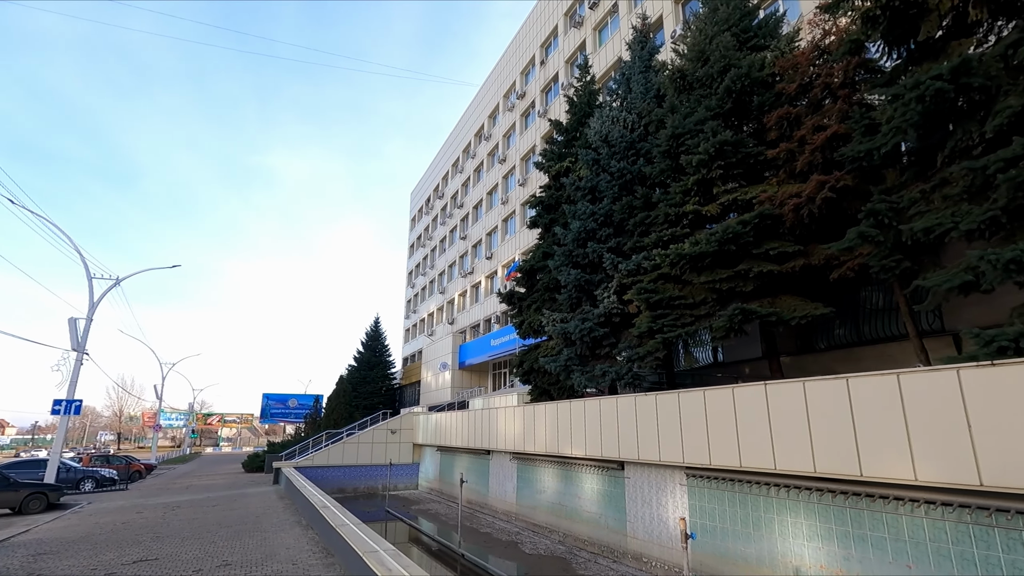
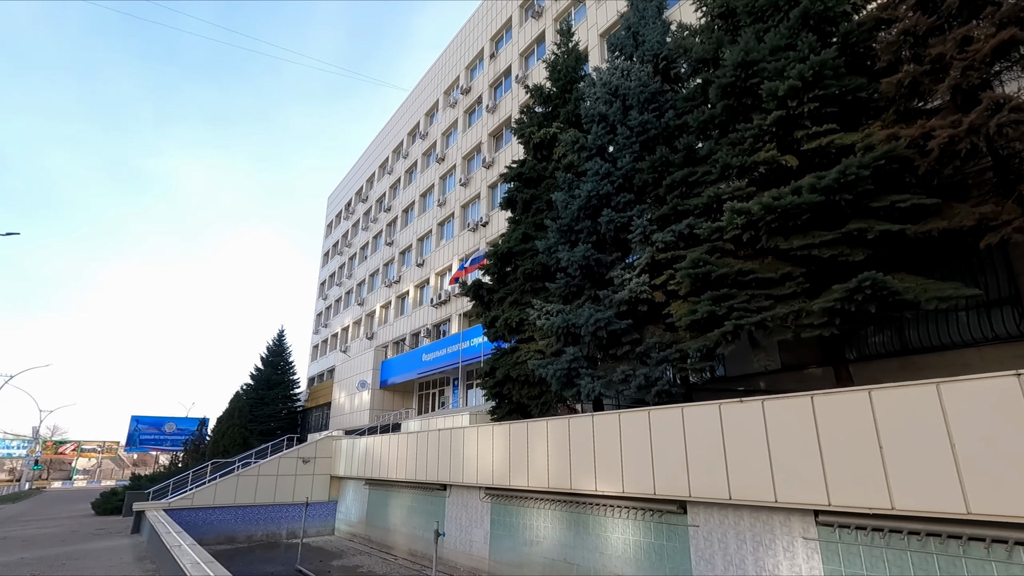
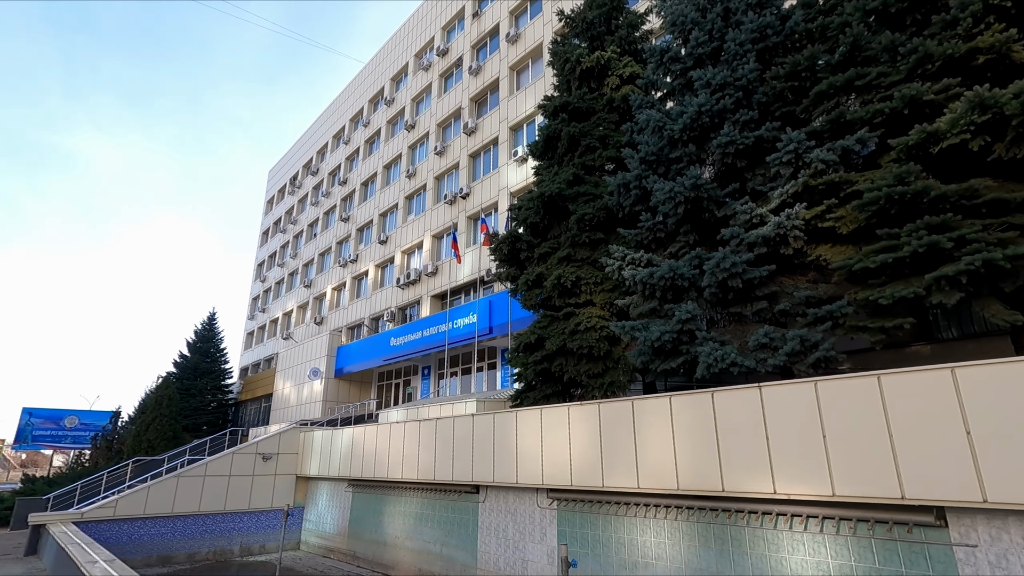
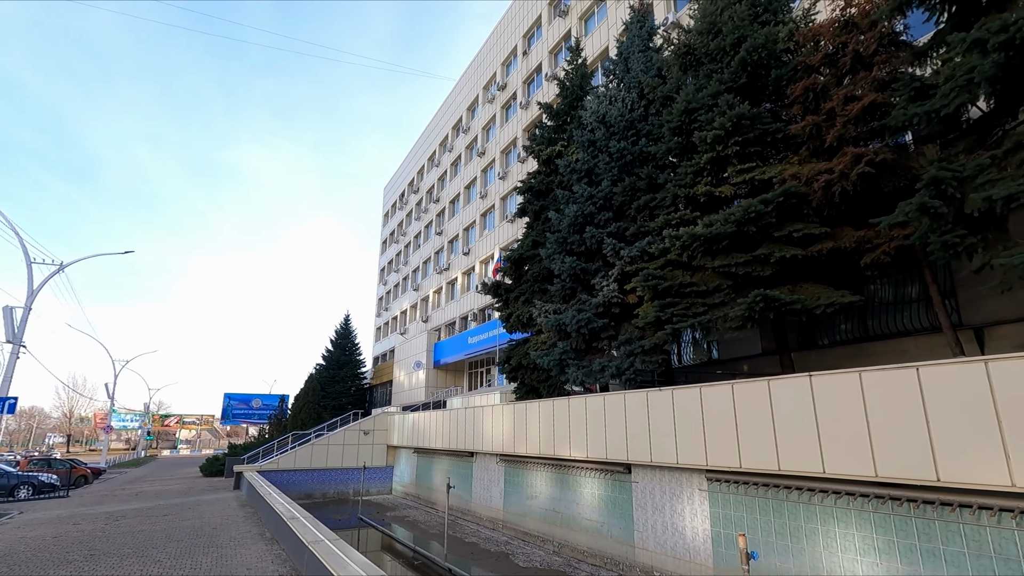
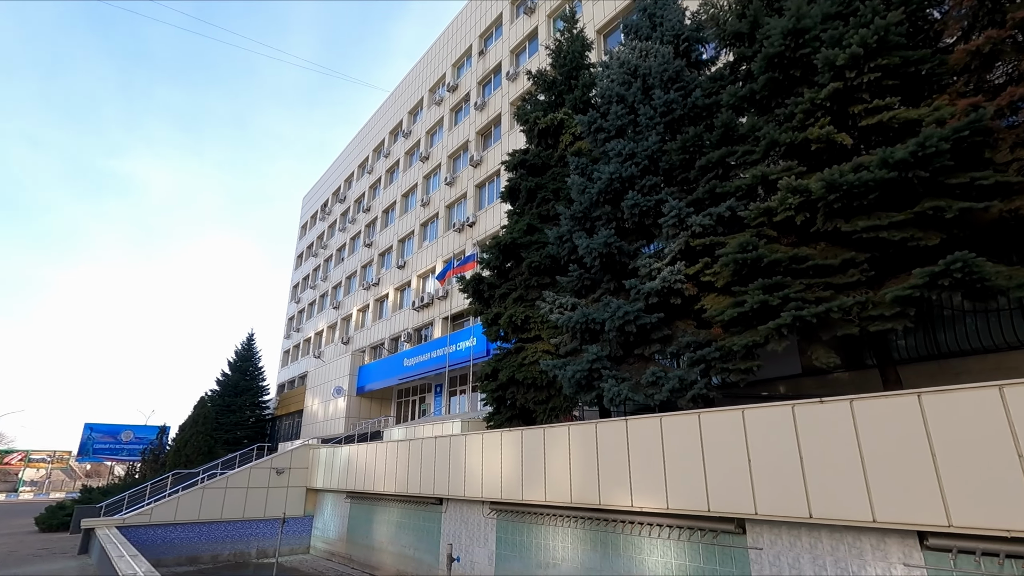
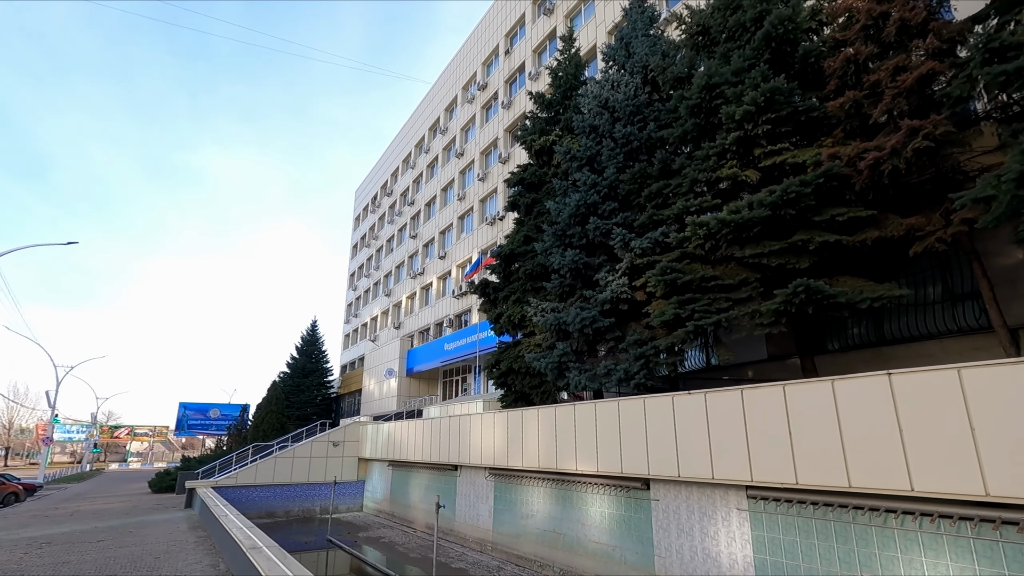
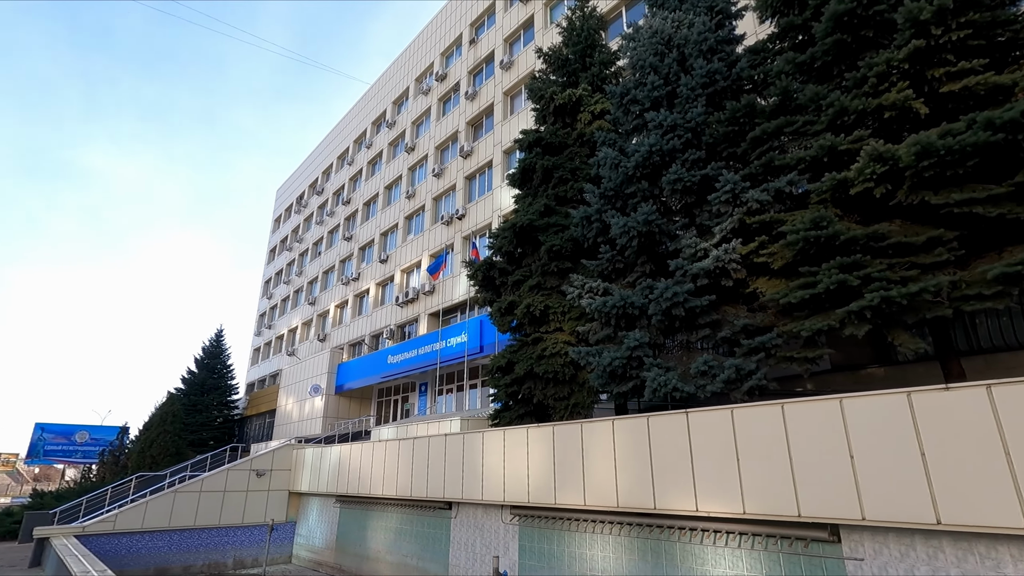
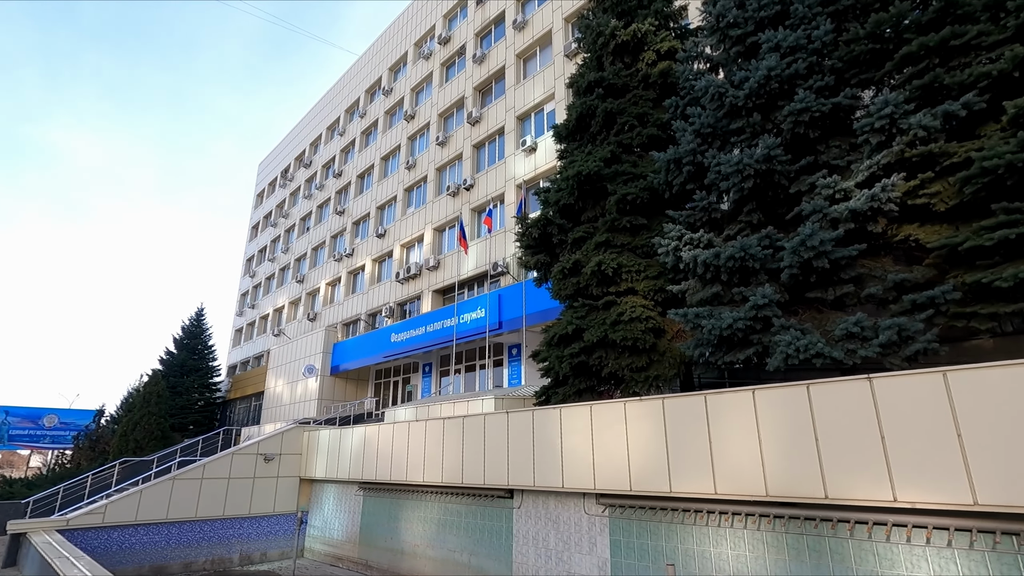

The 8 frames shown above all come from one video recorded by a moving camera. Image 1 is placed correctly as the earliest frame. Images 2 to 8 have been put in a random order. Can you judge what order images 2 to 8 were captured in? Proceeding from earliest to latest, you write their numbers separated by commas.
4, 6, 2, 5, 7, 3, 8
